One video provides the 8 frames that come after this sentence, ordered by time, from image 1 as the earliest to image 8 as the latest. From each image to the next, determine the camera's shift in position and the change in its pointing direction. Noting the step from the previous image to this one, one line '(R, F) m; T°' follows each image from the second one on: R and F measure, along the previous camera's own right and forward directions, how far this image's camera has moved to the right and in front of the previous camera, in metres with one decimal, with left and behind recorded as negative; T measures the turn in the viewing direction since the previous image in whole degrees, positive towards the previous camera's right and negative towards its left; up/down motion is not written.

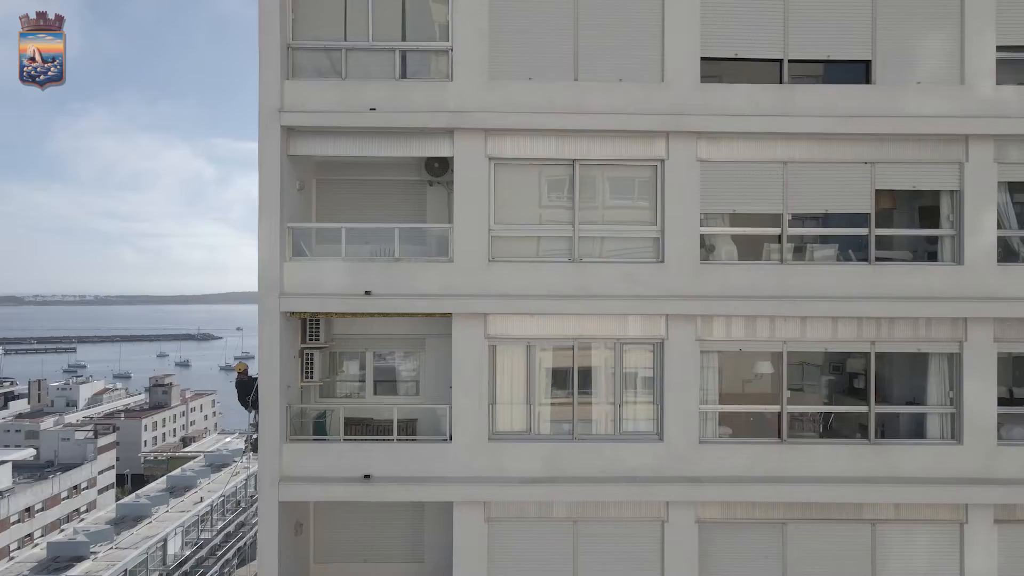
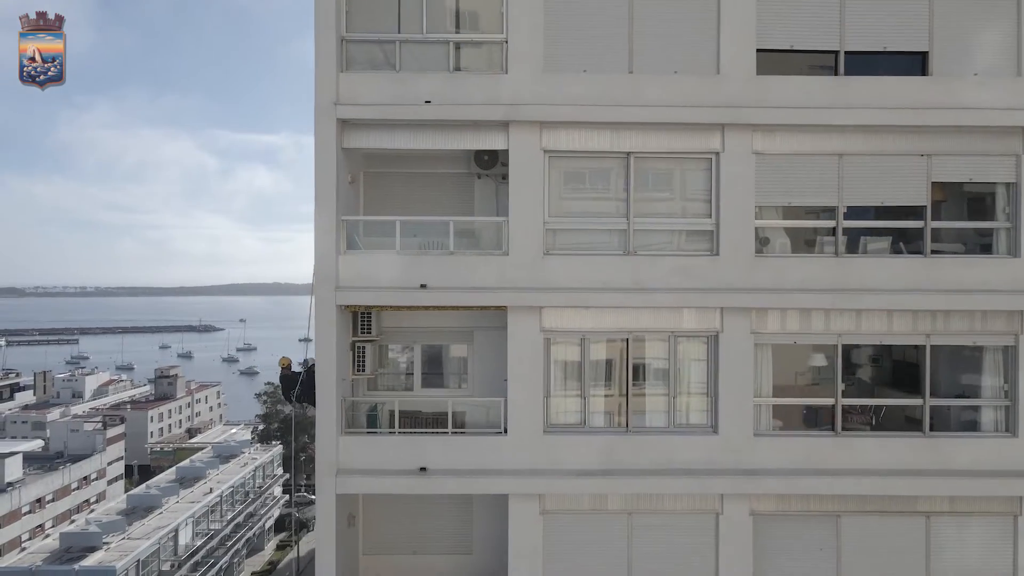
(-0.6, 0.0) m; 0°
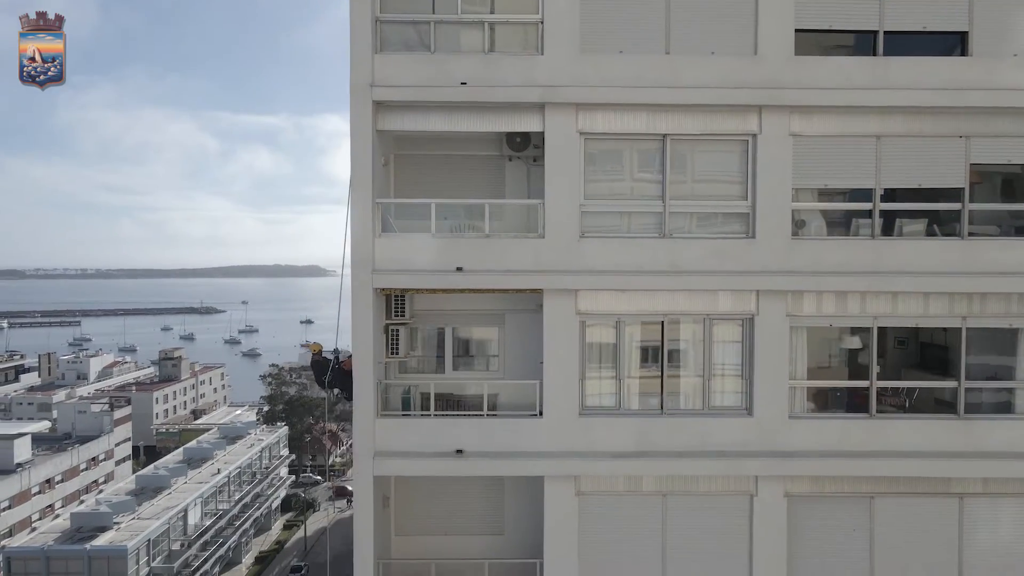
(-0.4, 0.0) m; 0°
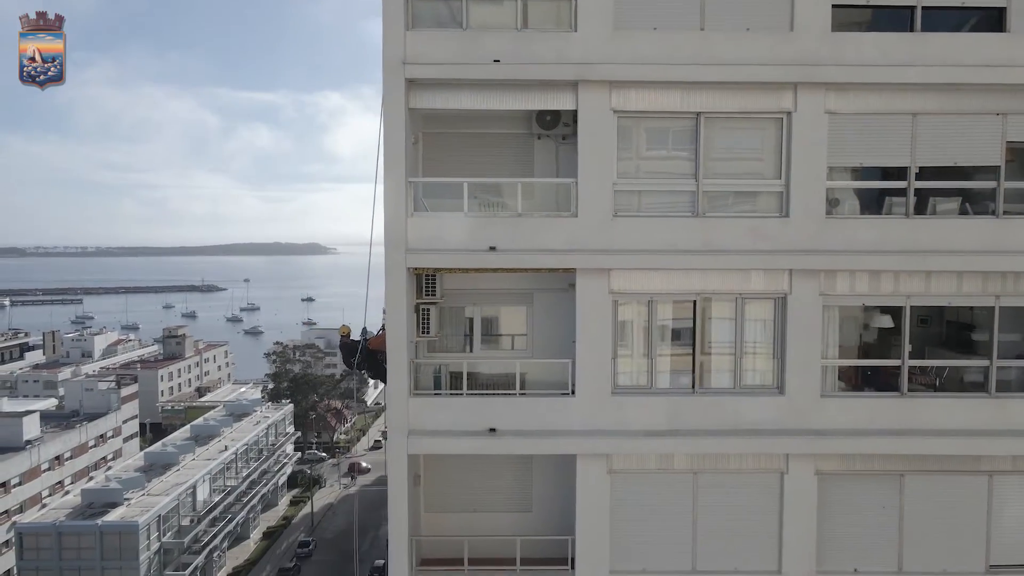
(-0.4, 0.0) m; 0°
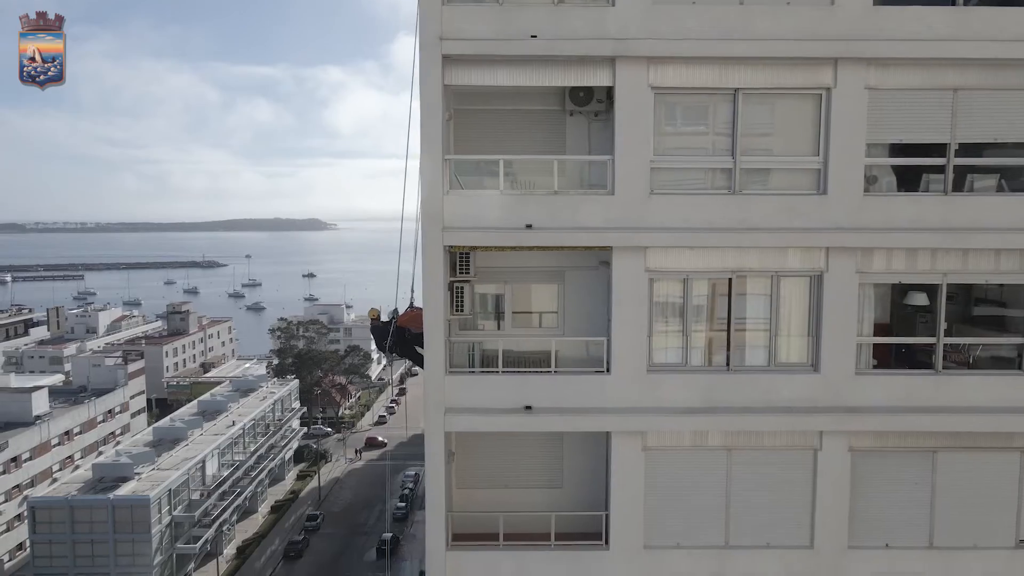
(-0.4, 0.0) m; 0°
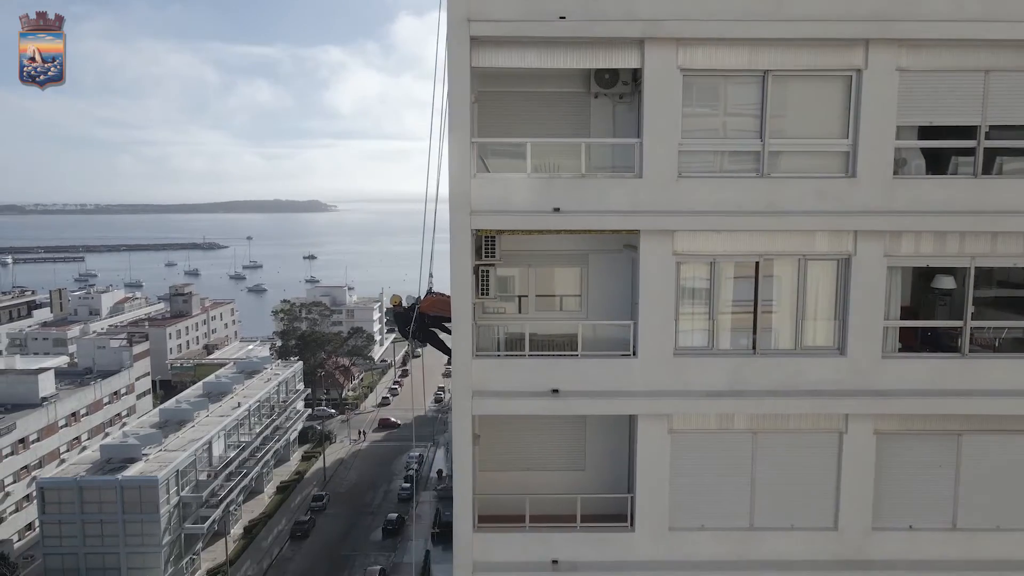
(-0.3, 0.0) m; 0°
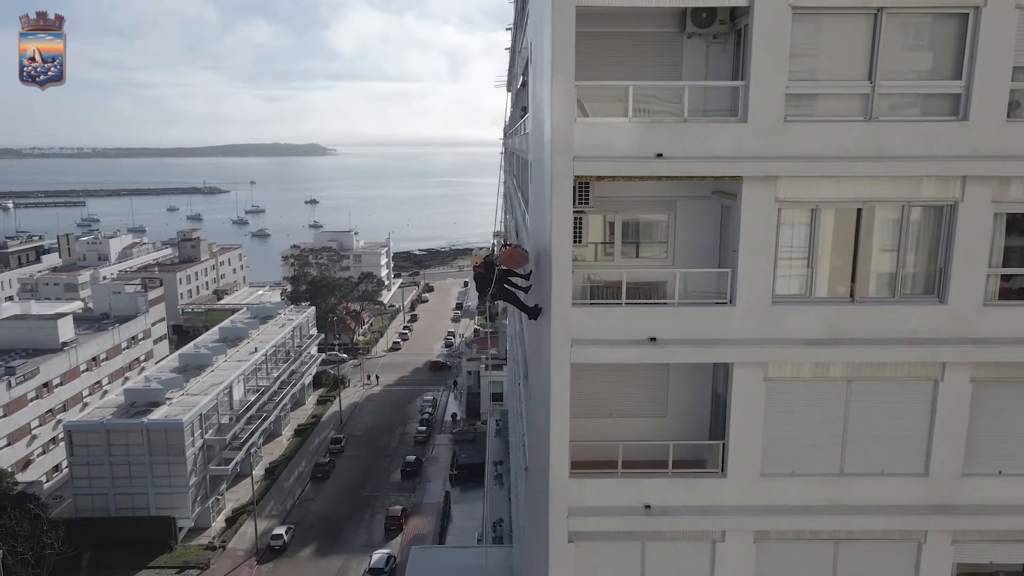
(-1.1, +0.1) m; 0°
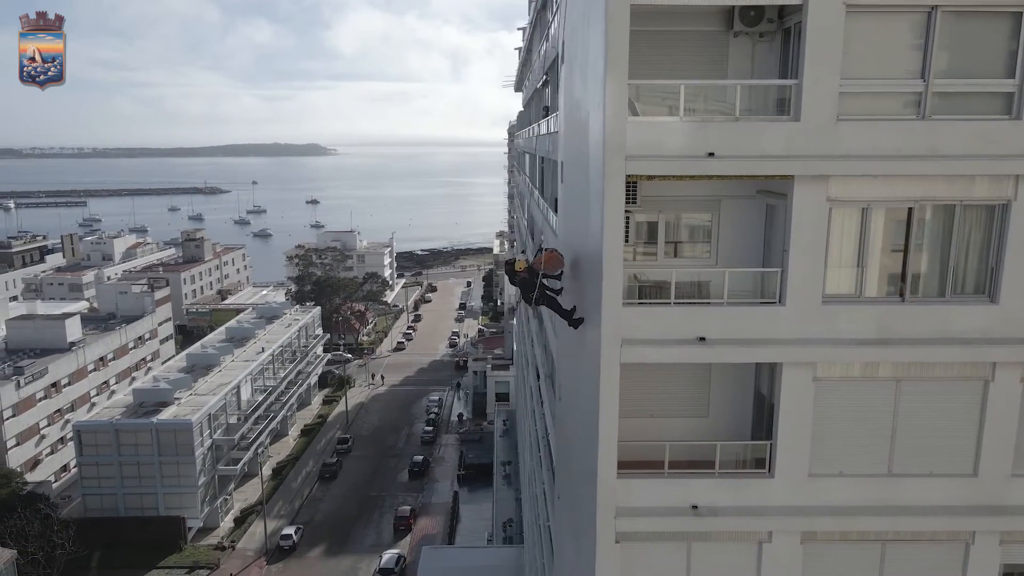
(-0.6, 0.0) m; 0°
